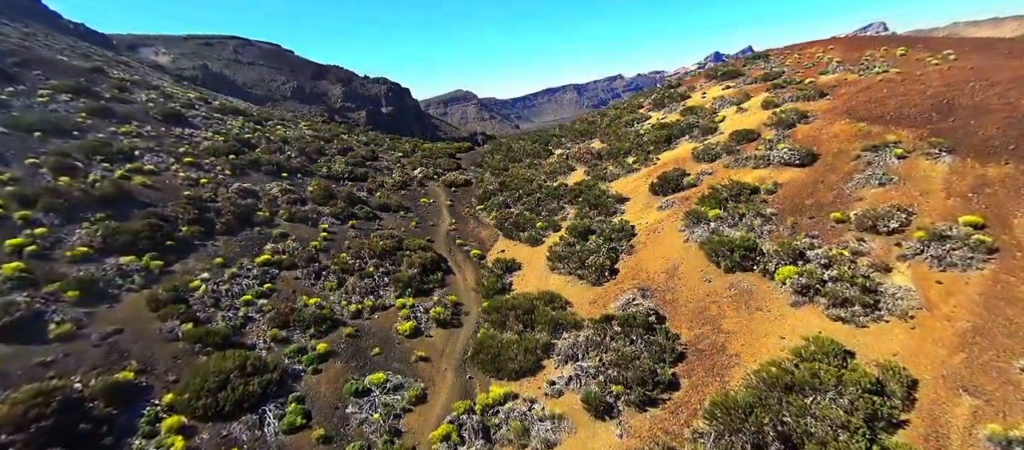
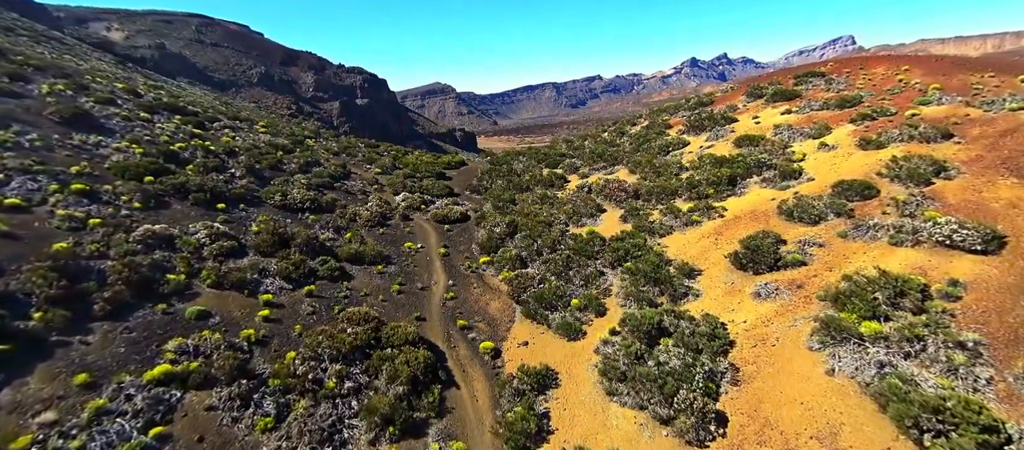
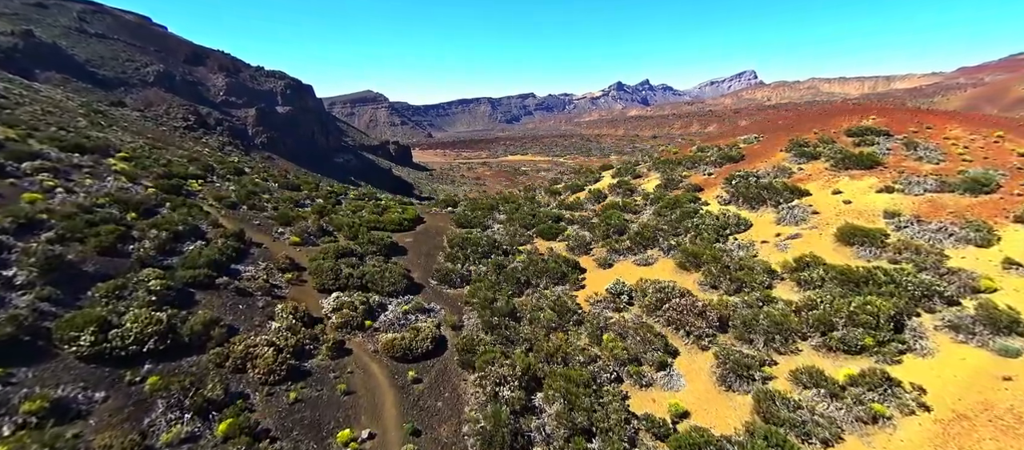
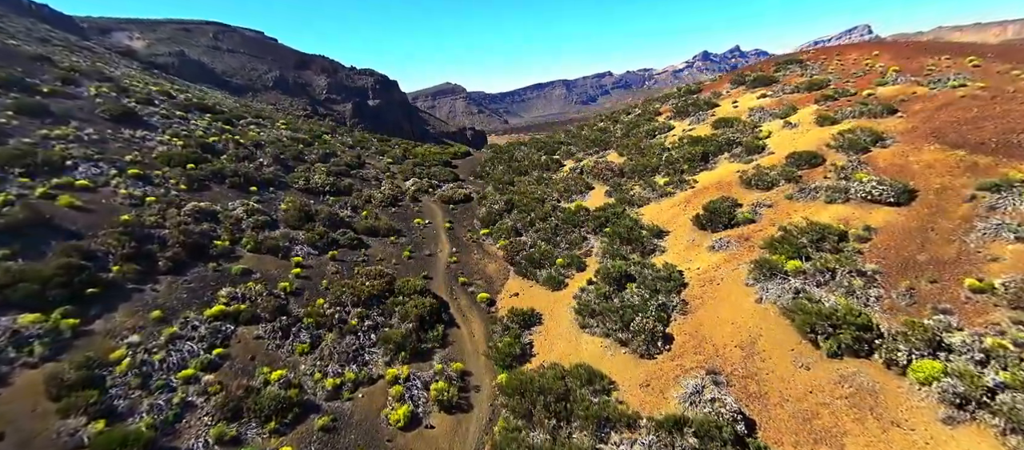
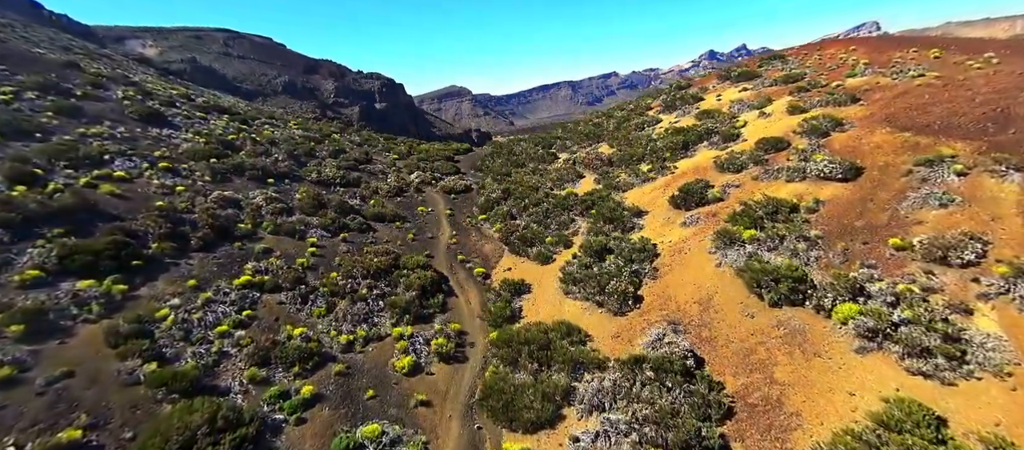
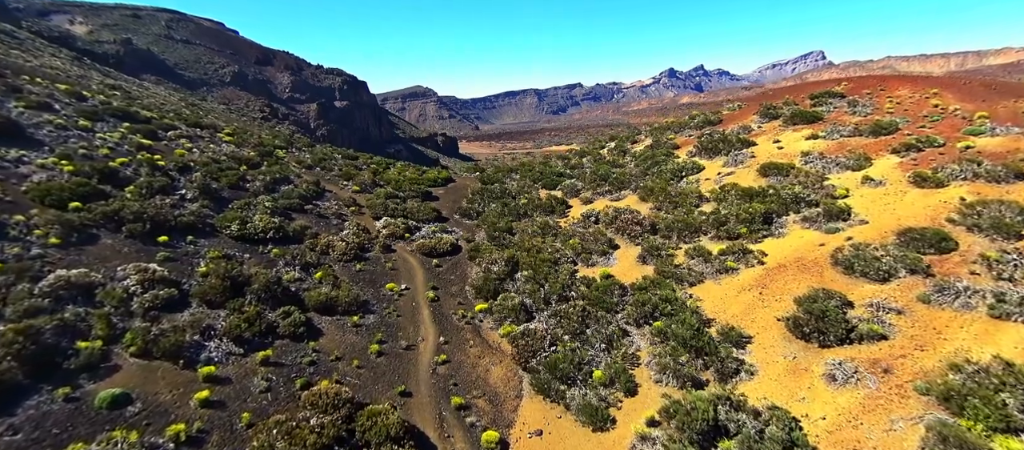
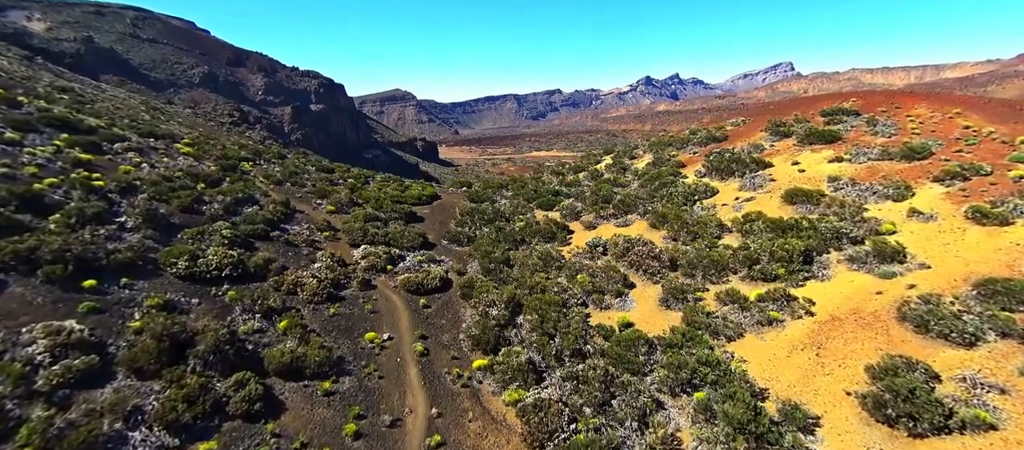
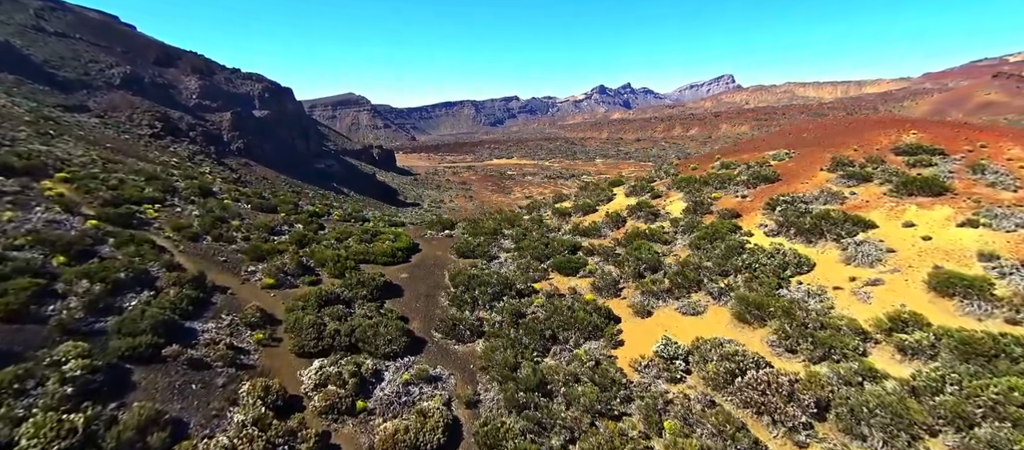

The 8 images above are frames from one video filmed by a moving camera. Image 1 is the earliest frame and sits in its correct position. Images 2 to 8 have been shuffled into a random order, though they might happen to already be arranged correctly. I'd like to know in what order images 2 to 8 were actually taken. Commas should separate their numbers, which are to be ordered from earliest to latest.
5, 4, 2, 6, 7, 3, 8
